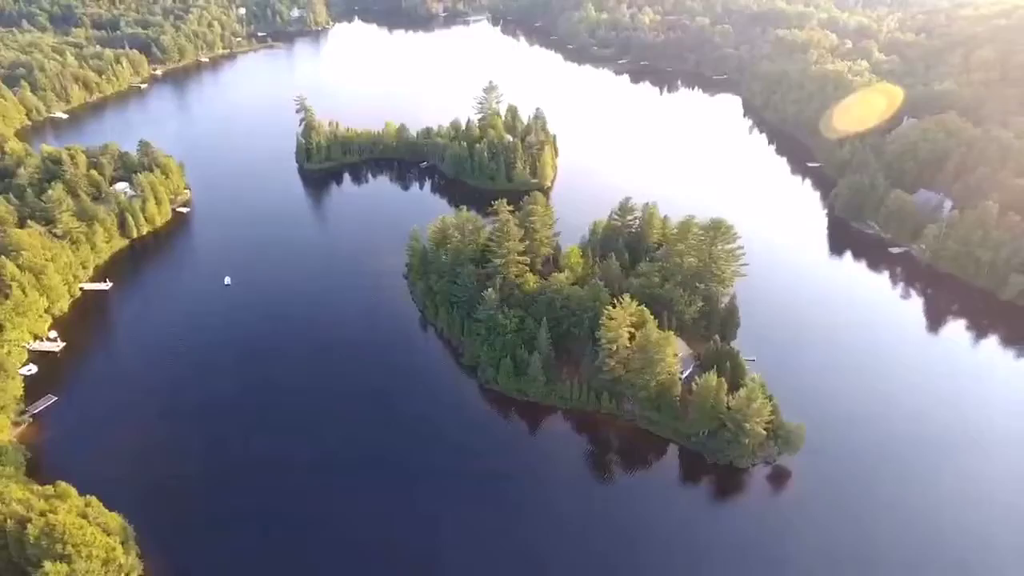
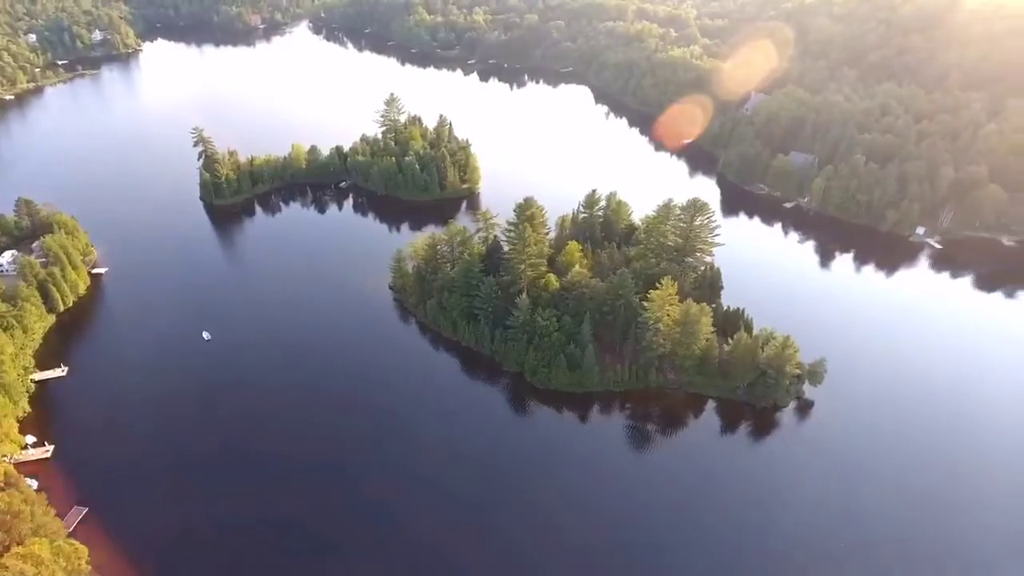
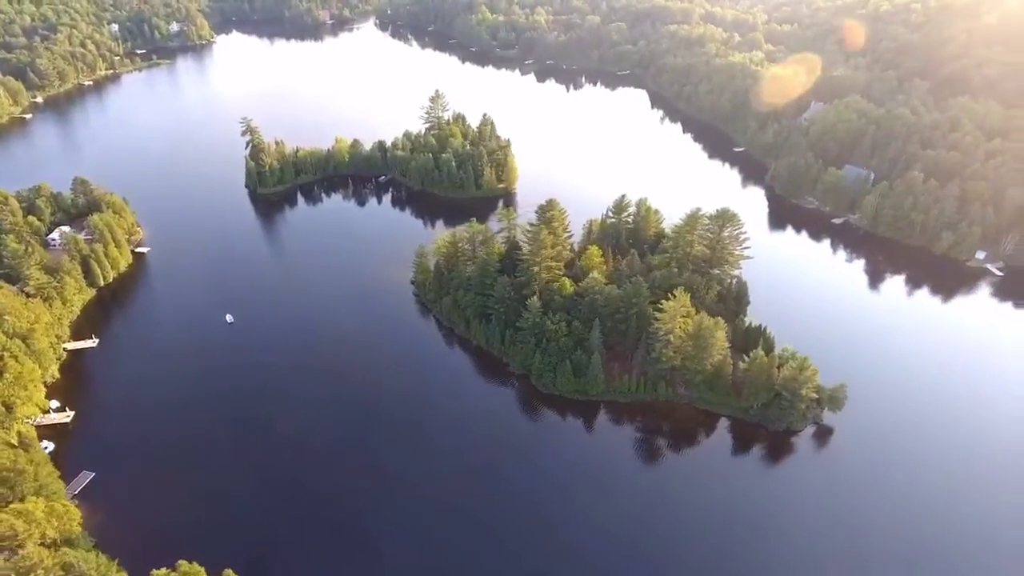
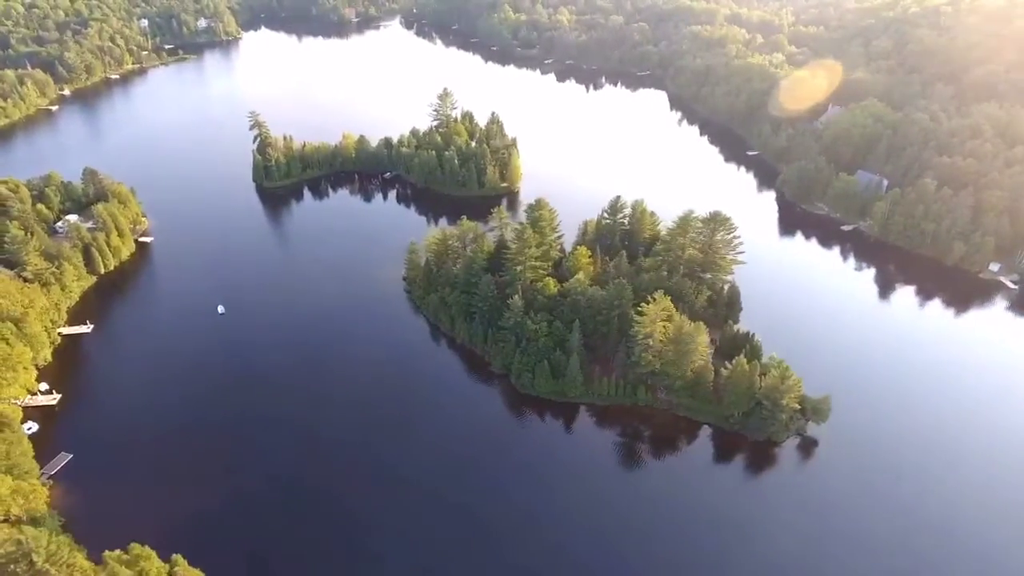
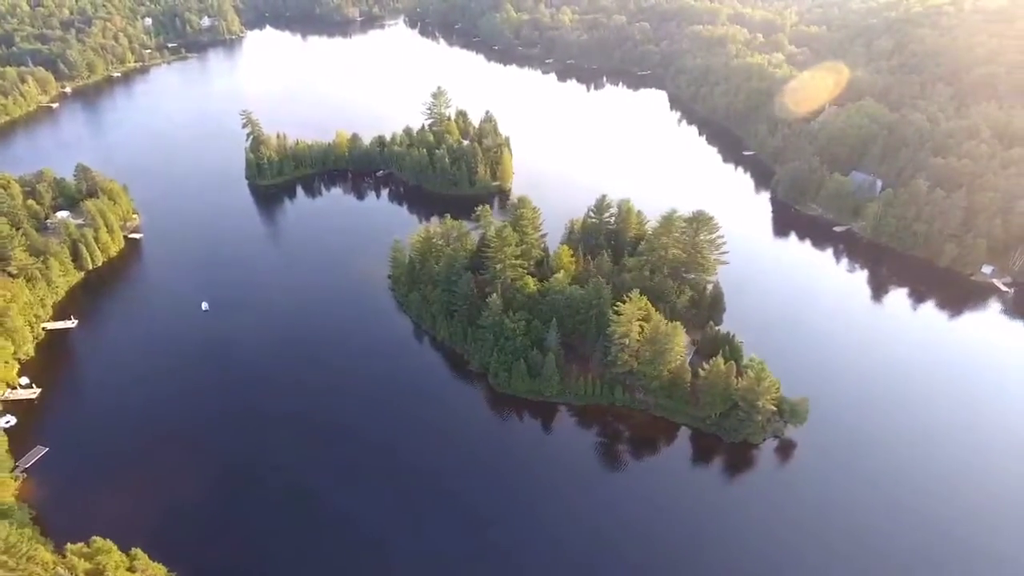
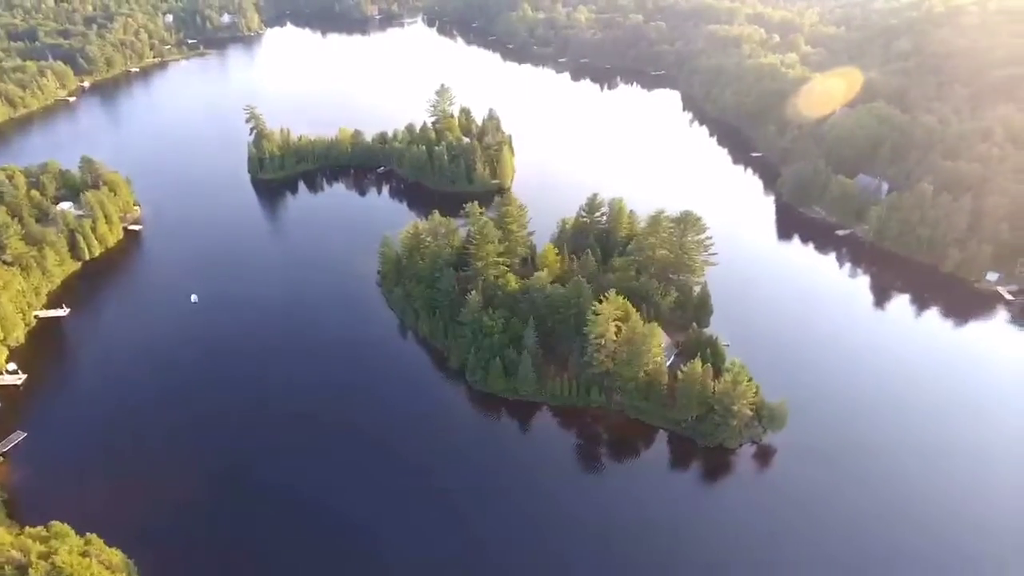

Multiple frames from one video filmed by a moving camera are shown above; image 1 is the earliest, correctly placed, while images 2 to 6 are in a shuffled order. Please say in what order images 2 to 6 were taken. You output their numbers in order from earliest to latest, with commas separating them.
6, 5, 4, 3, 2
